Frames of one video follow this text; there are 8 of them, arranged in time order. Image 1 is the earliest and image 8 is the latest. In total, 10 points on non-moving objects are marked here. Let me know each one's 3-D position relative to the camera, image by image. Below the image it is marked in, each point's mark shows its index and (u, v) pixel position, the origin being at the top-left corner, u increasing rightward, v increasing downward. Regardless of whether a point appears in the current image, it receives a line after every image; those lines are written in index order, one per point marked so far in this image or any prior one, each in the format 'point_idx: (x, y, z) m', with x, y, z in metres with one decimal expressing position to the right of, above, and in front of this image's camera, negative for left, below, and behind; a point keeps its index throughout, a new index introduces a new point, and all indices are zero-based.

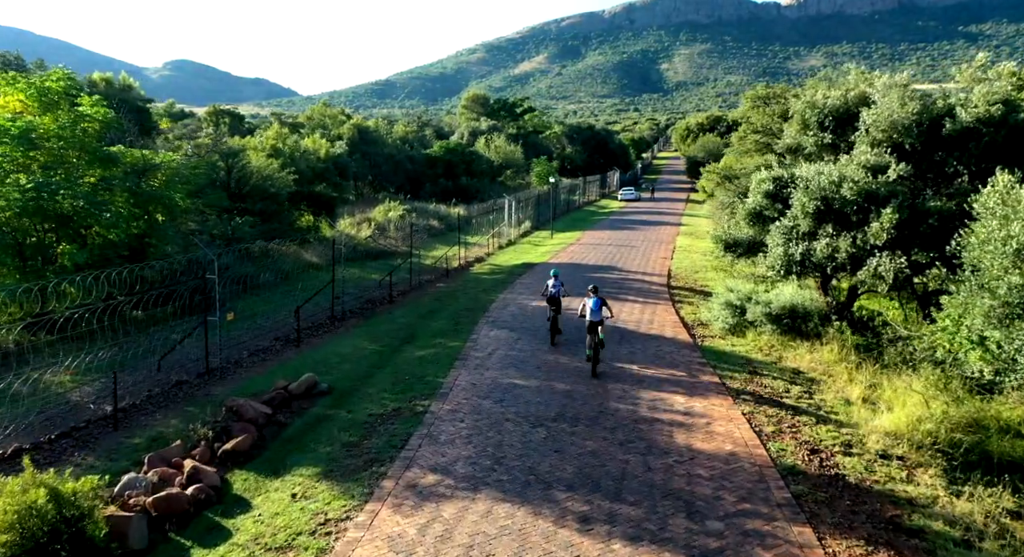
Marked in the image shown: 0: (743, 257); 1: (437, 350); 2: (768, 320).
0: (+5.0, +0.4, +16.7) m
1: (-1.3, -1.2, +13.4) m
2: (+4.6, -0.8, +13.8) m
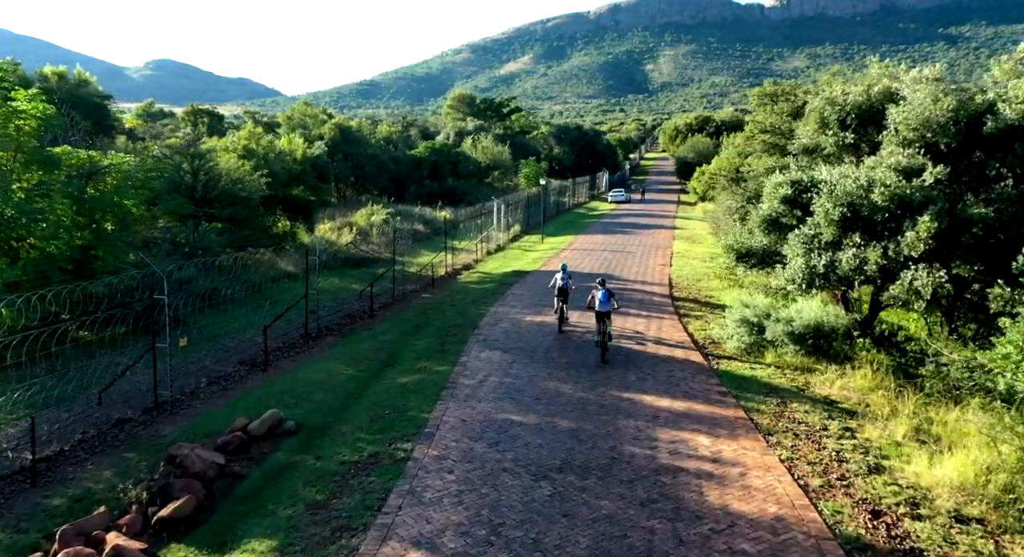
0: (+4.9, +0.2, +15.4) m
1: (-1.4, -1.5, +11.9) m
2: (+4.5, -1.0, +12.4) m
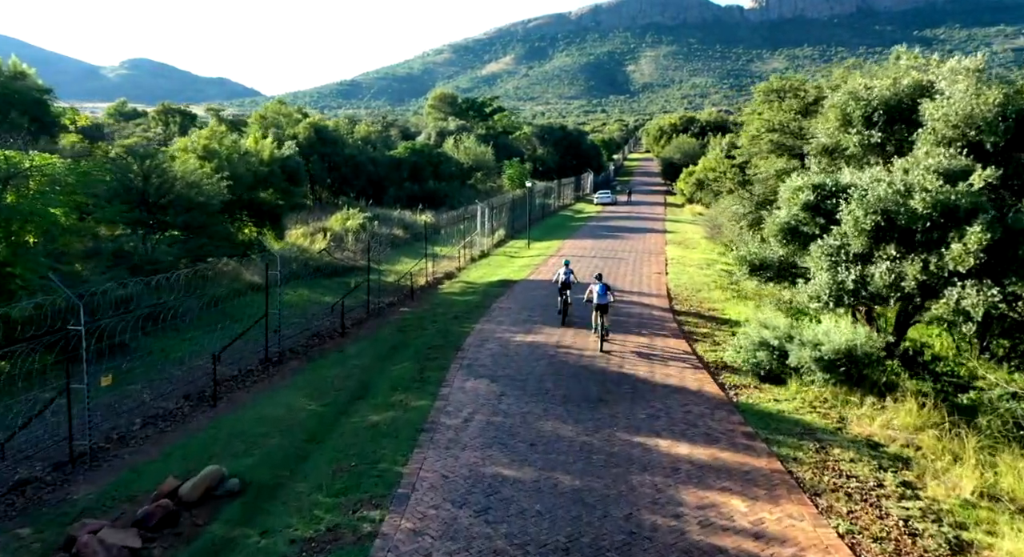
0: (+4.6, -0.1, +13.8) m
1: (-1.5, -1.8, +10.2) m
2: (+4.3, -1.2, +10.8) m
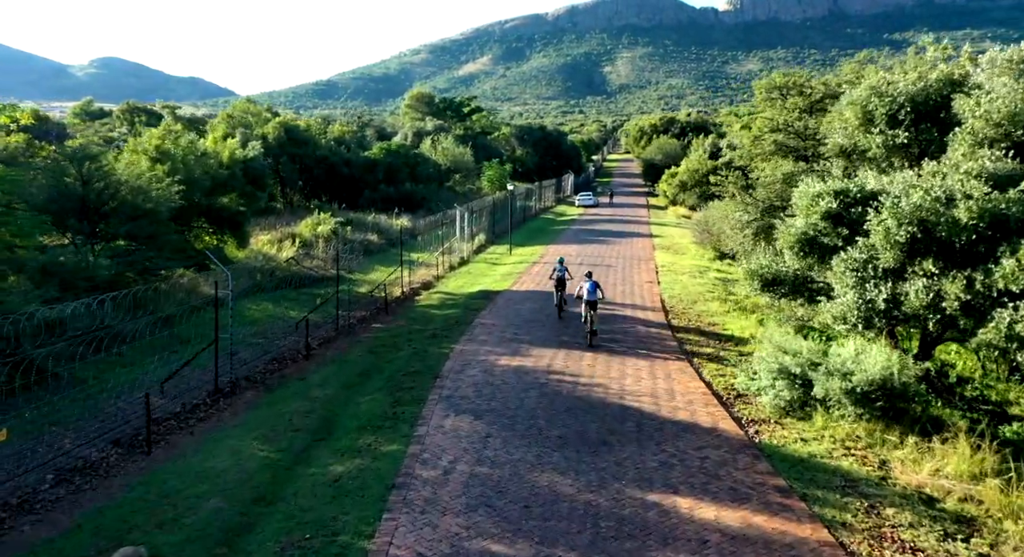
0: (+4.4, -0.3, +12.5) m
1: (-1.7, -2.0, +8.7) m
2: (+4.2, -1.5, +9.5) m
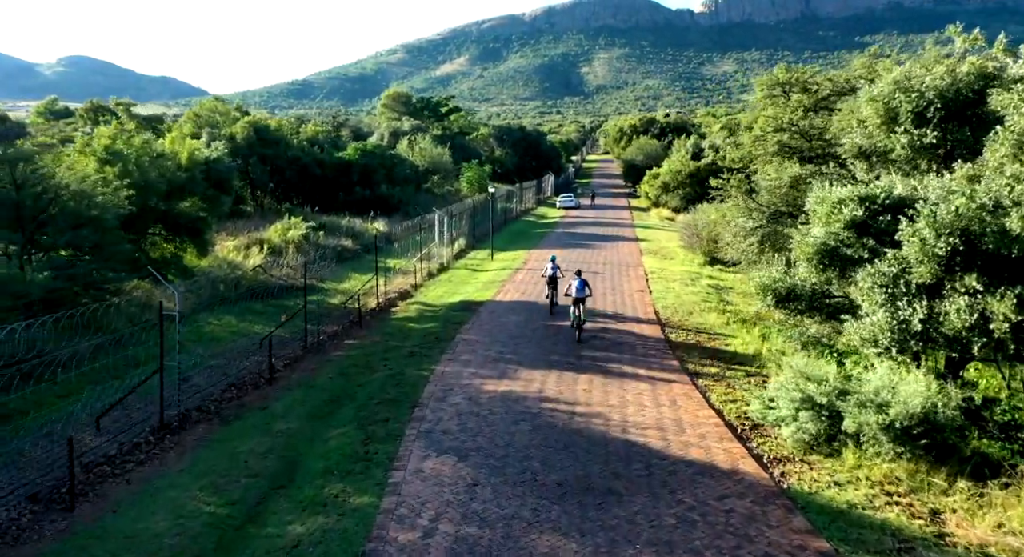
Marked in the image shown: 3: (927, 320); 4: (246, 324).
0: (+4.2, -0.5, +11.3) m
1: (-1.7, -2.3, +7.3) m
2: (+4.0, -1.7, +8.3) m
3: (+4.8, -0.5, +8.9) m
4: (-5.7, -1.0, +16.5) m
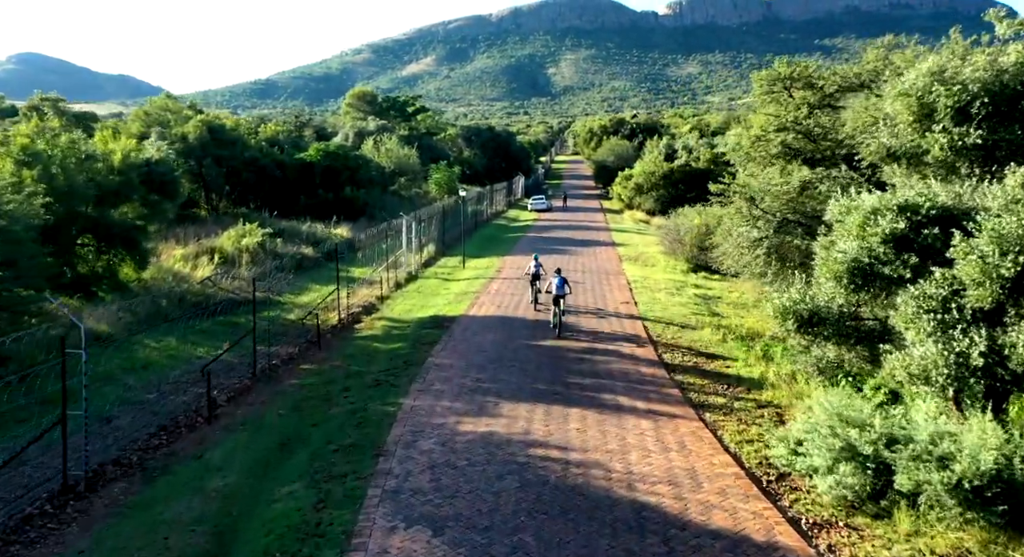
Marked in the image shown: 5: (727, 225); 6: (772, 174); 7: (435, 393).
0: (+3.9, -0.8, +9.9) m
1: (-1.8, -2.6, +5.6) m
2: (+3.9, -2.0, +6.9) m
3: (+4.7, -0.7, +7.5) m
4: (-6.1, -1.3, +14.6) m
5: (+5.3, +1.3, +18.4) m
6: (+4.6, +1.9, +14.0) m
7: (-1.2, -1.7, +11.5) m
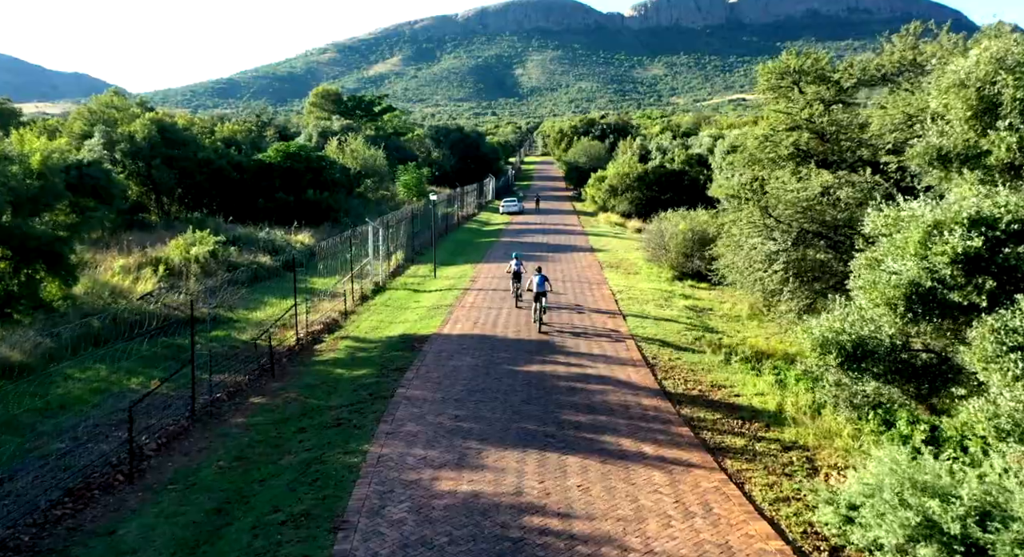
0: (+3.8, -1.0, +8.3) m
1: (-1.8, -2.9, +3.9) m
2: (+3.9, -2.2, +5.3) m
3: (+4.6, -1.0, +6.0) m
4: (-6.5, -1.6, +12.7) m
5: (+4.8, +1.0, +16.9) m
6: (+4.3, +1.6, +12.5) m
7: (-1.4, -2.0, +9.8) m
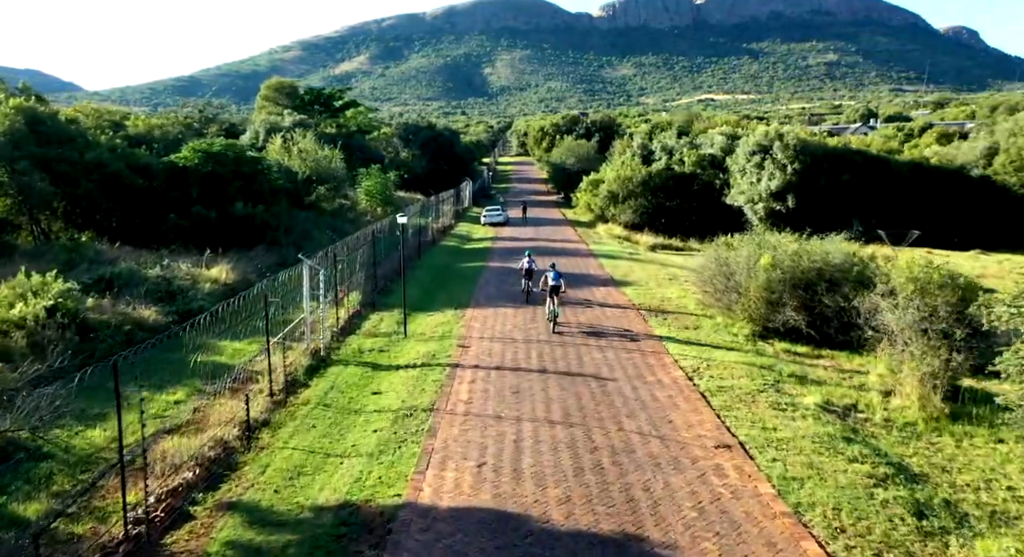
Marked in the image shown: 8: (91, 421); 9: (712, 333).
0: (+4.6, -2.3, +0.6) m
1: (-0.8, -4.2, -4.1) m
2: (+4.8, -3.5, -2.4) m
3: (+5.5, -2.2, -1.7) m
4: (-5.8, -2.9, +4.5) m
5: (+5.2, -0.3, +9.2) m
6: (+4.9, +0.3, +4.8) m
7: (-0.6, -3.3, +1.8) m
8: (-6.0, -1.9, +11.0) m
9: (+4.3, -1.1, +16.2) m
